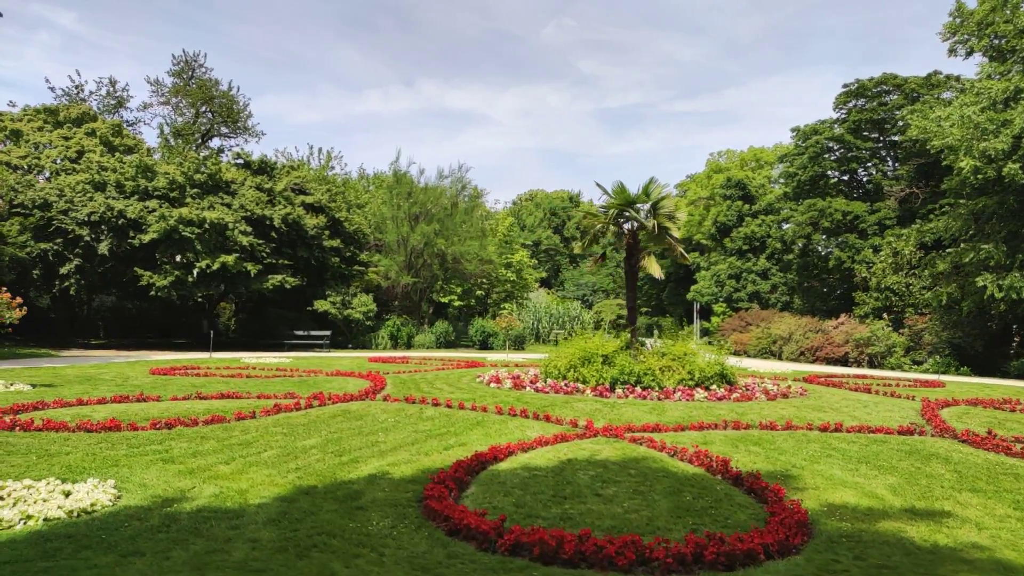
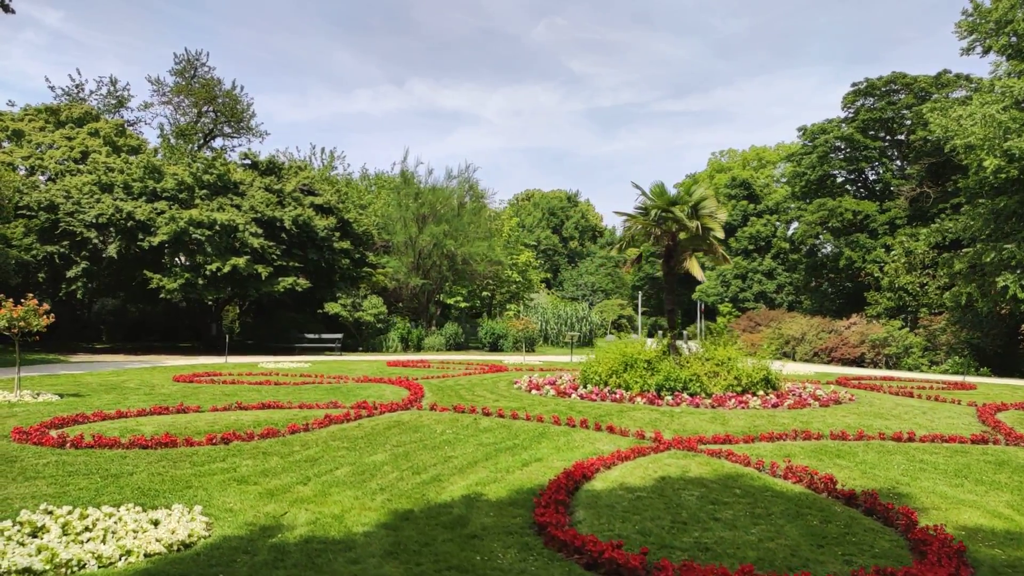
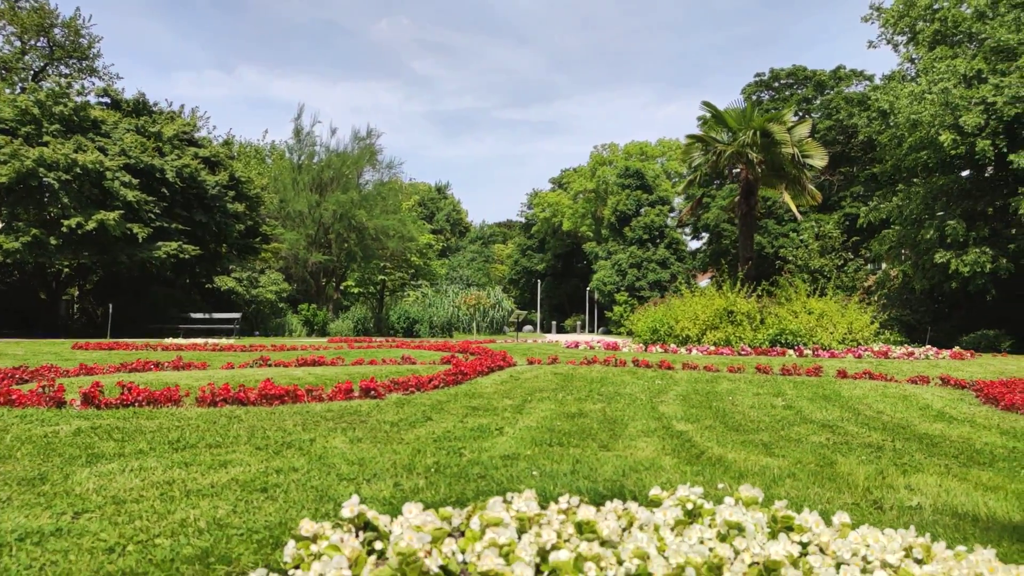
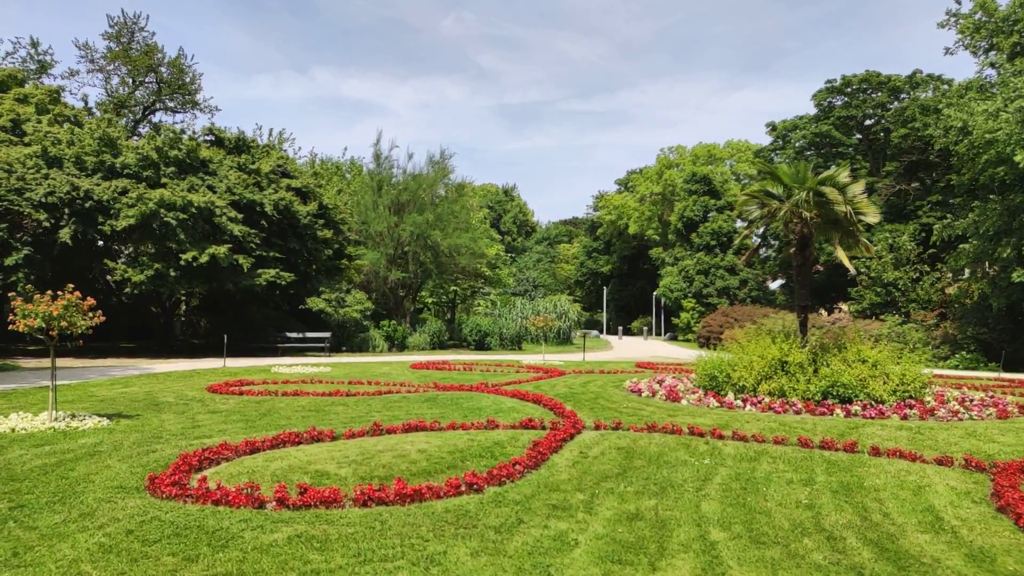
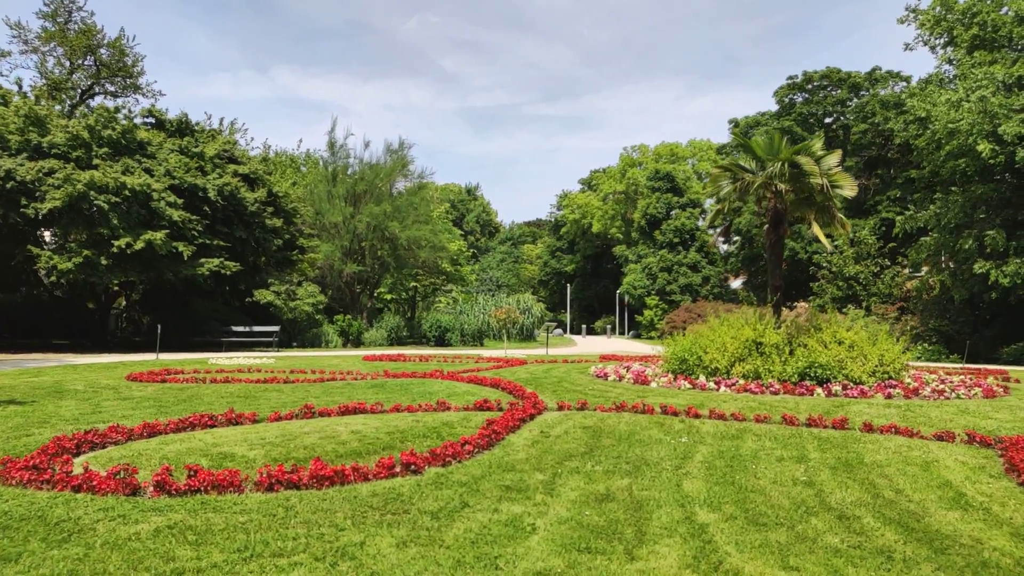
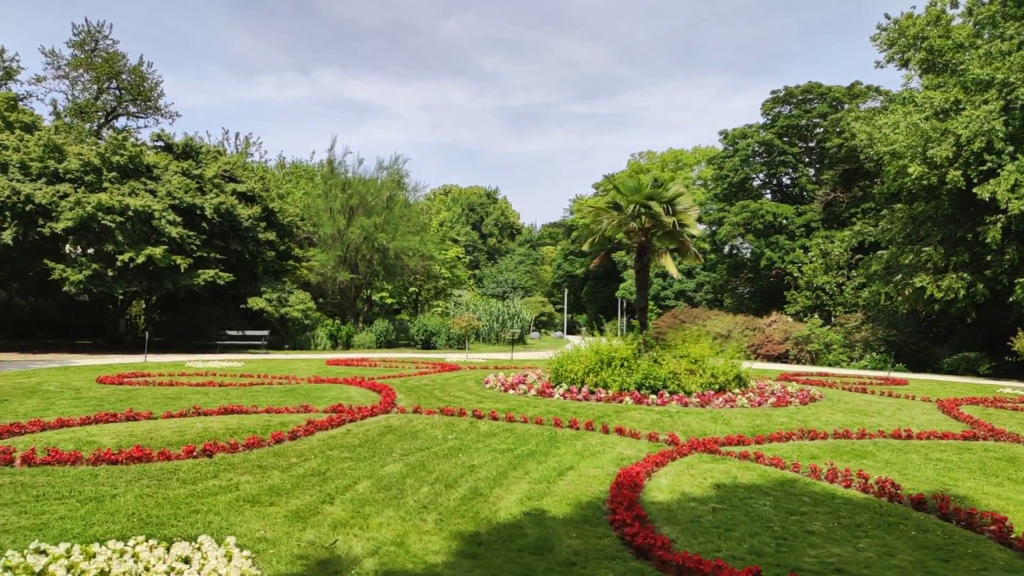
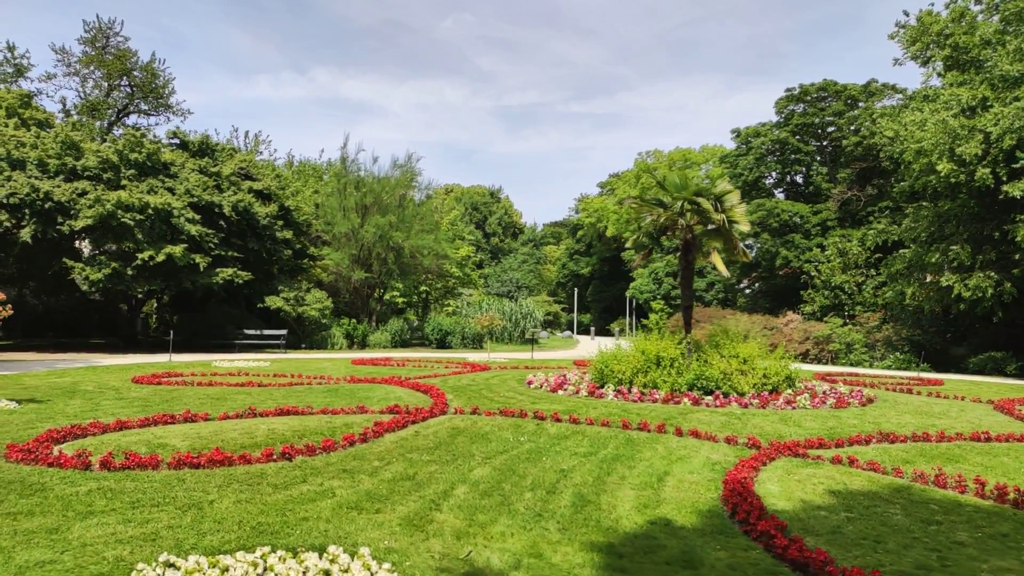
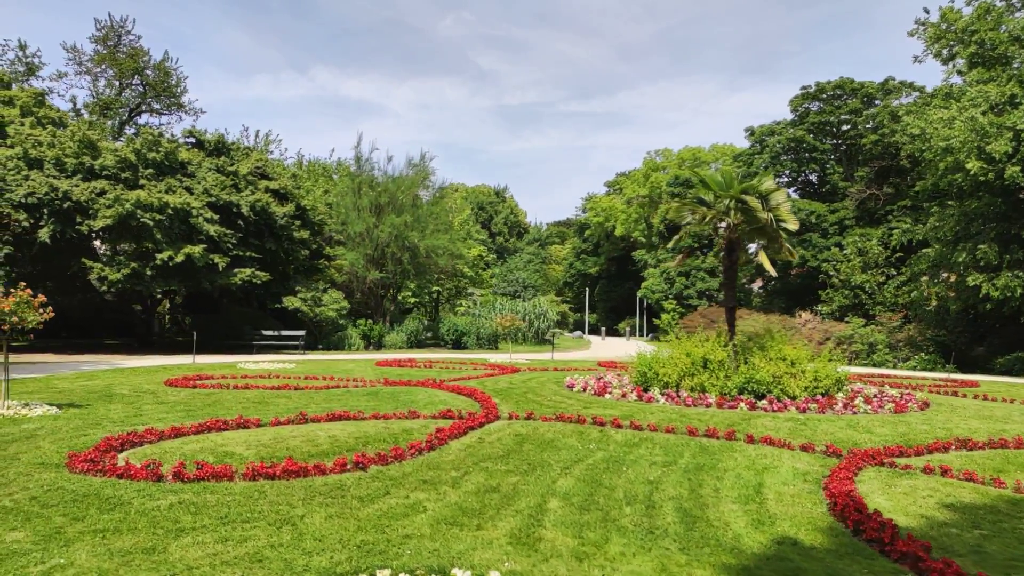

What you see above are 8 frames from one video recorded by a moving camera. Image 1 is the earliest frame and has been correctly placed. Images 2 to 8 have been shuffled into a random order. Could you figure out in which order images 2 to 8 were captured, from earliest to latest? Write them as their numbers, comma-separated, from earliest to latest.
2, 6, 7, 8, 4, 5, 3
